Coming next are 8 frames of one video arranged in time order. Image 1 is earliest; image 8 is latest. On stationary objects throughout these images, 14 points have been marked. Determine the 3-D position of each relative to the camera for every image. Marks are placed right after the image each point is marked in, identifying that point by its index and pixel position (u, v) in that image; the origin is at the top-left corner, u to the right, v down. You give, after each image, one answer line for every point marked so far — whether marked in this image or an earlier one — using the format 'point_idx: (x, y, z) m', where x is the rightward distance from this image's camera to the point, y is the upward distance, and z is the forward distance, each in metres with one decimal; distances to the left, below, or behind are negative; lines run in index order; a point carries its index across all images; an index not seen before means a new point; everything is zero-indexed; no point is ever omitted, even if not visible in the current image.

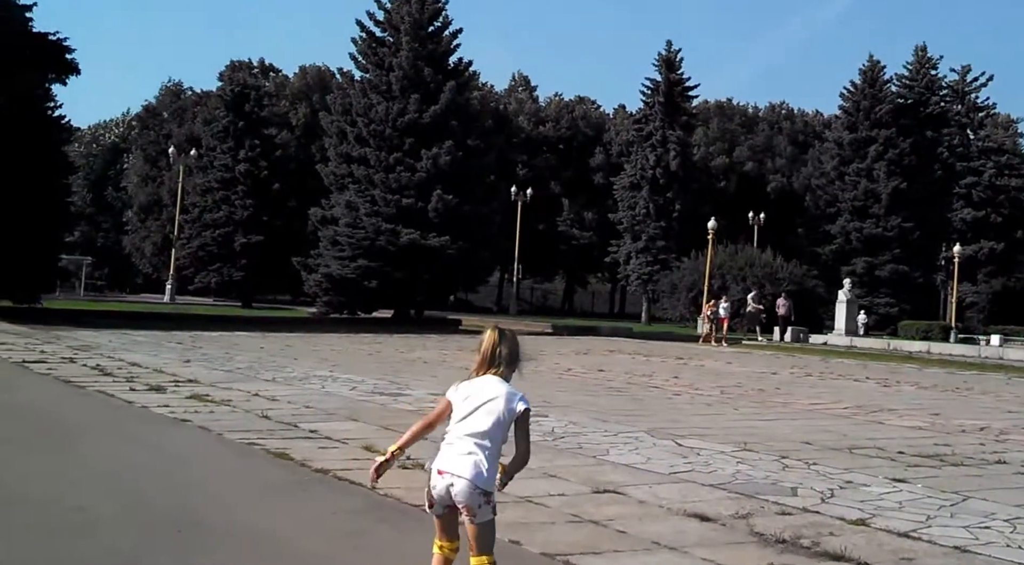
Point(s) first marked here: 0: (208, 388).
0: (-3.8, -1.4, +15.3) m
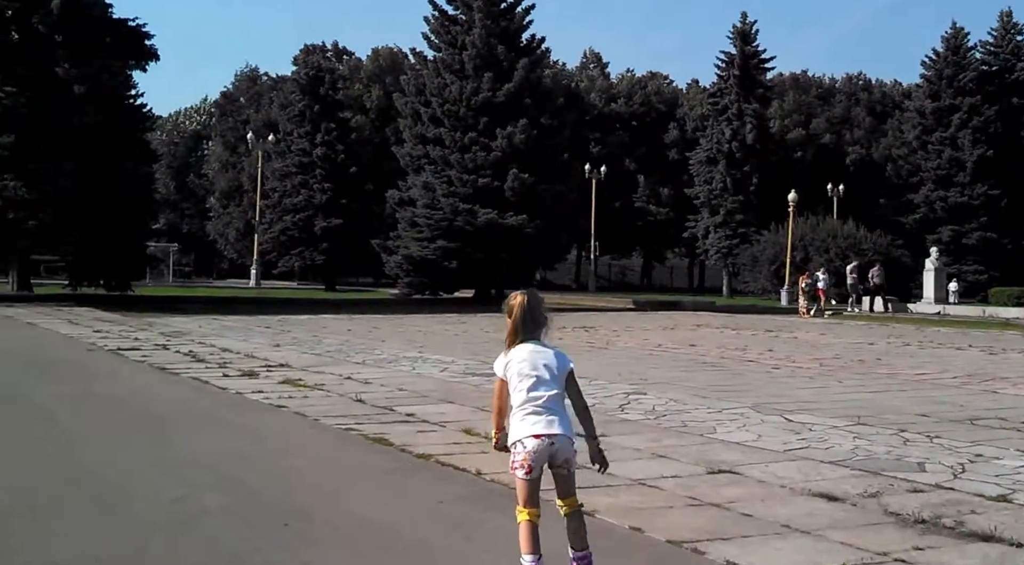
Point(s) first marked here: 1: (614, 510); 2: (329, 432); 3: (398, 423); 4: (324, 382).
0: (-2.6, -1.1, +15.3) m
1: (+0.6, -1.2, +6.6) m
2: (-1.6, -1.3, +10.3) m
3: (-1.0, -1.2, +10.7) m
4: (-2.2, -1.1, +14.5) m
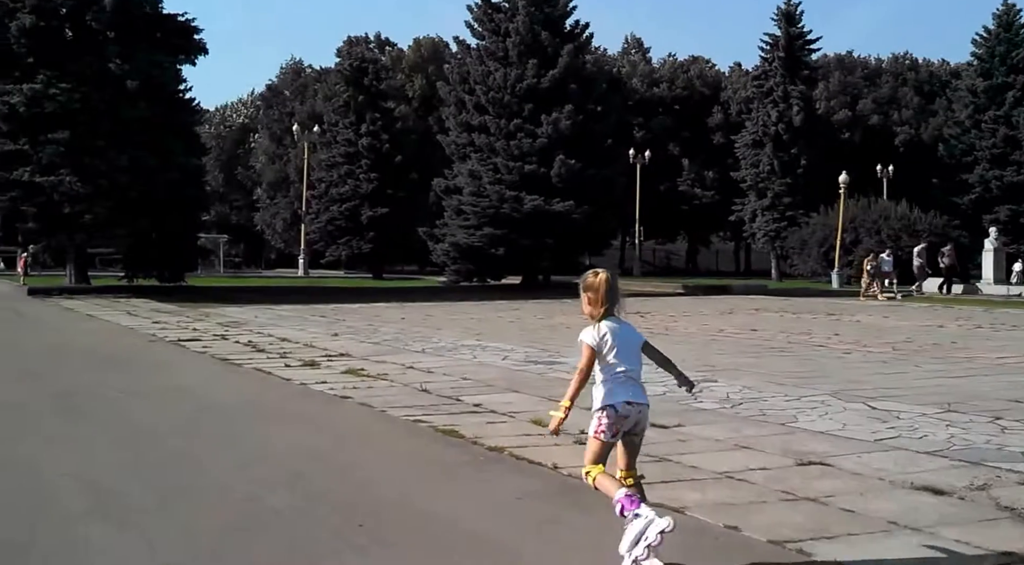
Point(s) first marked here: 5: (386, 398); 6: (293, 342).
0: (-1.9, -1.0, +15.1) m
1: (+1.0, -1.2, +6.3) m
2: (-1.0, -1.2, +10.1) m
3: (-0.4, -1.1, +10.4) m
4: (-1.5, -1.0, +14.3) m
5: (-1.2, -1.1, +11.8) m
6: (-3.5, -0.9, +19.0) m
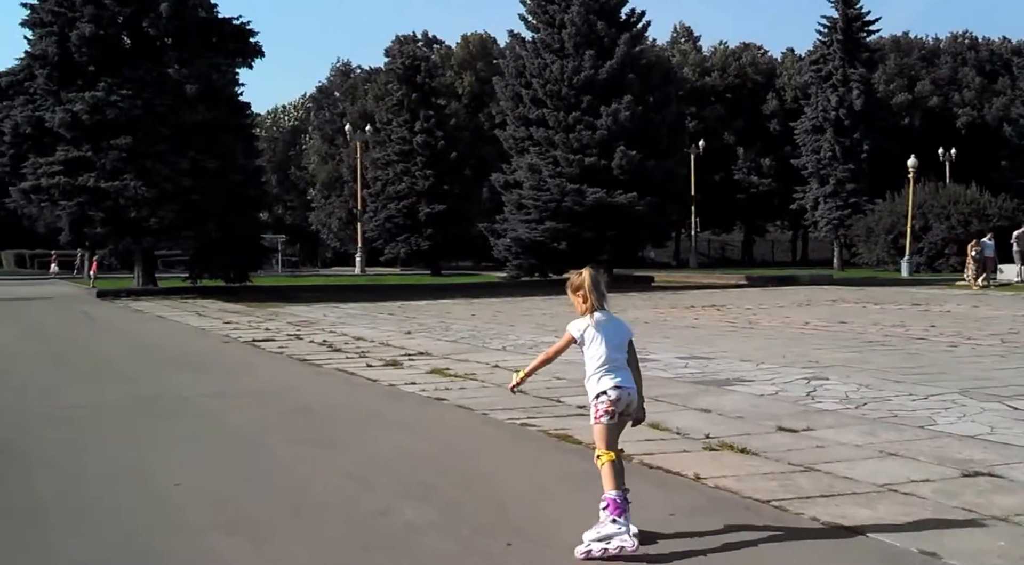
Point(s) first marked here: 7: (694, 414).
0: (-0.8, -1.0, +14.6) m
1: (+1.8, -1.1, +5.8) m
2: (-0.1, -1.2, +9.6) m
3: (+0.5, -1.1, +9.9) m
4: (-0.4, -1.0, +13.8) m
5: (-0.3, -1.1, +11.3) m
6: (-2.2, -0.9, +18.6) m
7: (+1.5, -1.1, +9.7) m
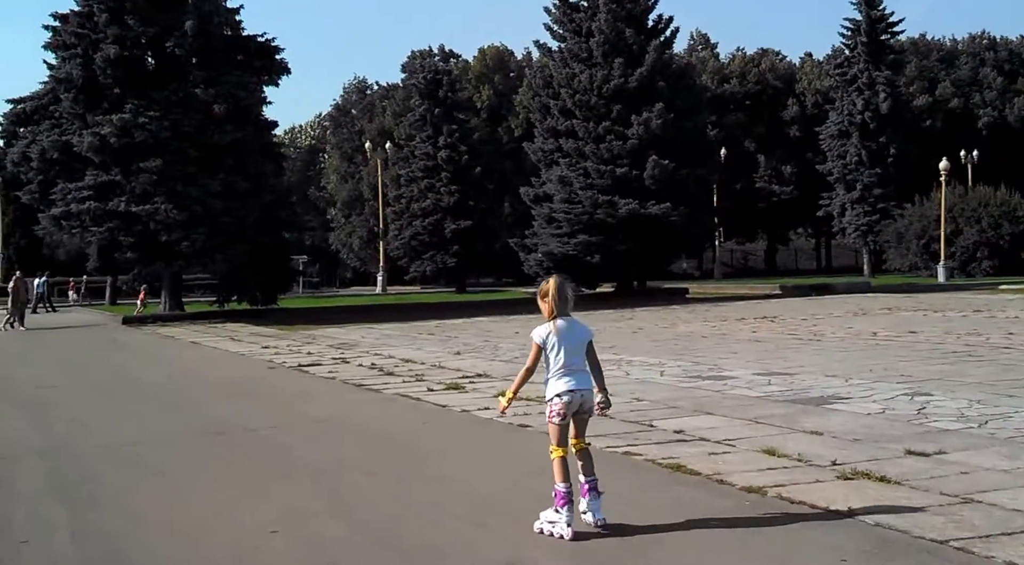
0: (0.0, -1.2, +14.0) m
1: (+2.5, -1.2, +5.1) m
2: (+0.7, -1.3, +9.0) m
3: (+1.3, -1.2, +9.3) m
4: (+0.3, -1.2, +13.2) m
5: (+0.5, -1.3, +10.7) m
6: (-1.4, -1.2, +18.0) m
7: (+2.2, -1.2, +9.0) m
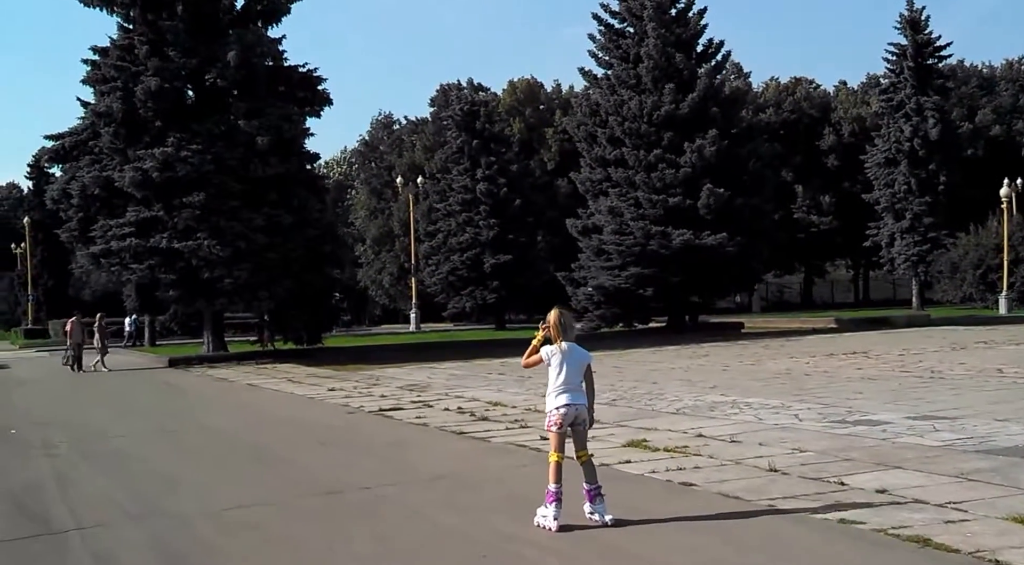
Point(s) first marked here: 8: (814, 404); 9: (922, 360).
0: (+1.3, -1.6, +12.8) m
1: (+3.6, -1.3, +3.8) m
2: (+1.9, -1.6, +7.7) m
3: (+2.5, -1.5, +8.0) m
4: (+1.6, -1.6, +12.0) m
5: (+1.7, -1.6, +9.5) m
6: (0.0, -1.7, +16.8) m
7: (+3.4, -1.4, +7.8) m
8: (+3.6, -1.5, +14.3) m
9: (+6.6, -1.2, +19.3) m
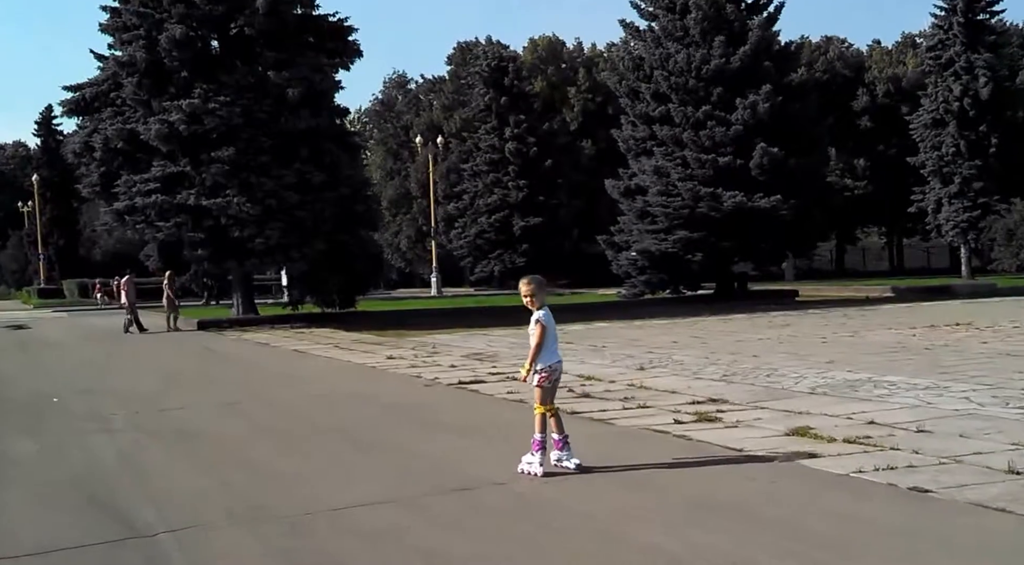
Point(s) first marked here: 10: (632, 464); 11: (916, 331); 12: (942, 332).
0: (+2.6, -1.3, +11.1) m
1: (+4.9, -1.2, +2.1) m
2: (+3.1, -1.4, +6.0) m
3: (+3.7, -1.3, +6.3) m
4: (+2.9, -1.3, +10.3) m
5: (+3.0, -1.3, +7.7) m
6: (+1.2, -1.3, +15.1) m
7: (+4.7, -1.2, +6.0) m
8: (+4.8, -1.1, +12.5) m
9: (+7.8, -0.8, +17.6) m
10: (+1.1, -1.4, +8.8) m
11: (+6.5, -0.8, +19.5) m
12: (+6.8, -0.8, +19.0) m
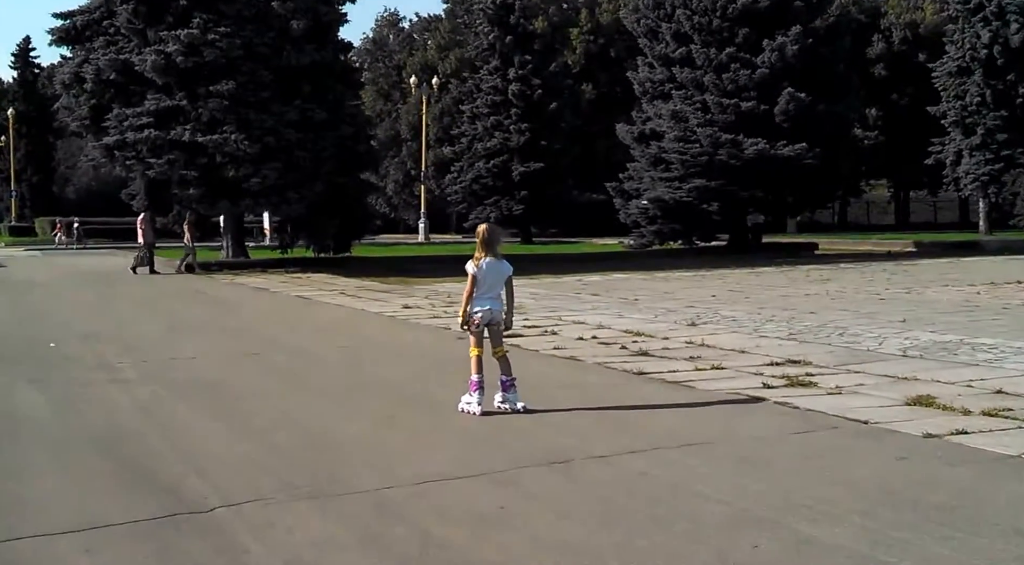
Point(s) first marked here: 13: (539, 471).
0: (+3.1, -0.8, +9.7) m
1: (+5.5, -1.2, +0.8) m
2: (+3.8, -1.2, +4.6) m
3: (+4.4, -1.1, +4.9) m
4: (+3.4, -0.9, +8.9) m
5: (+3.6, -1.0, +6.4) m
6: (+1.7, -0.6, +13.7) m
7: (+5.3, -1.0, +4.7) m
8: (+5.4, -0.6, +11.2) m
9: (+8.3, -0.2, +16.2) m
10: (+1.7, -1.1, +7.4) m
11: (+7.0, -0.1, +18.1) m
12: (+7.2, -0.1, +17.6) m
13: (+0.2, -1.2, +7.3) m
